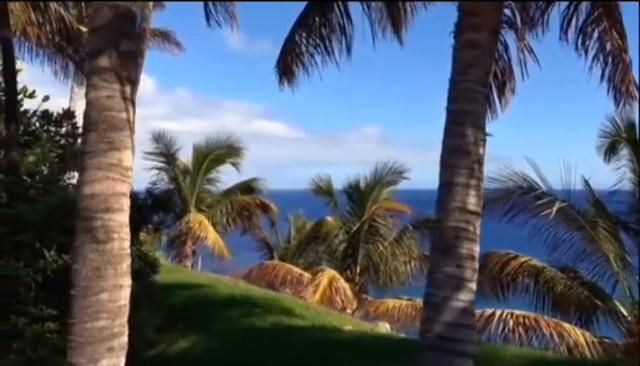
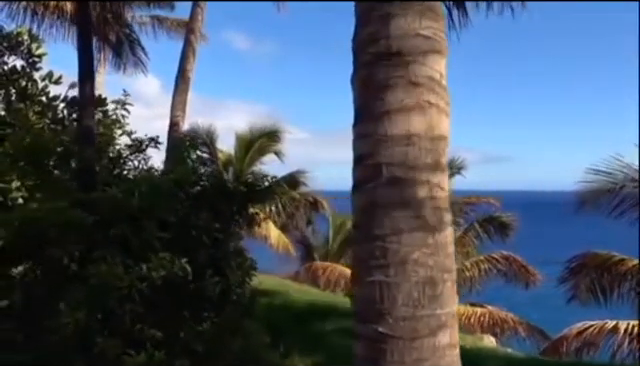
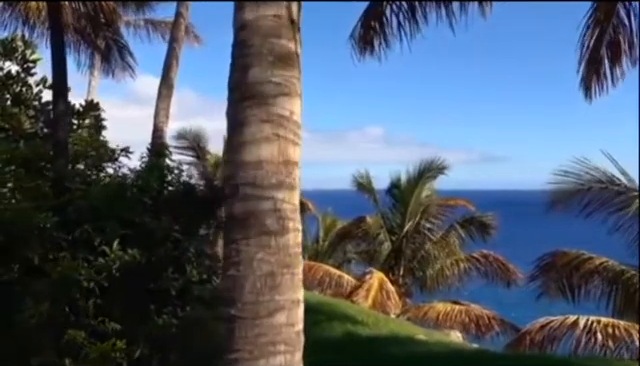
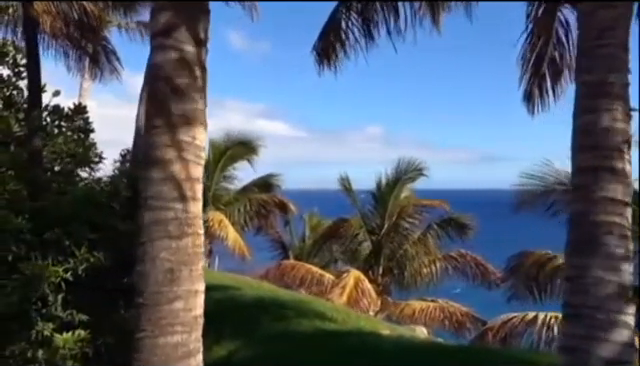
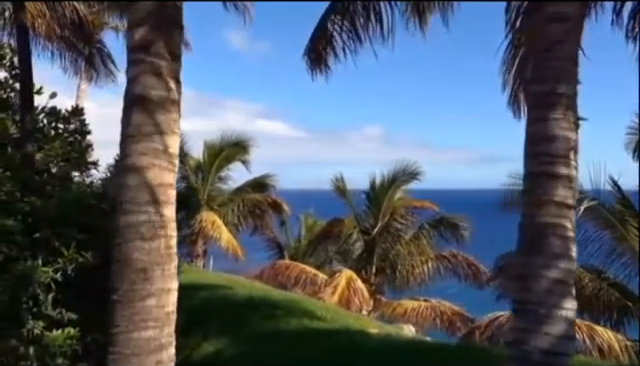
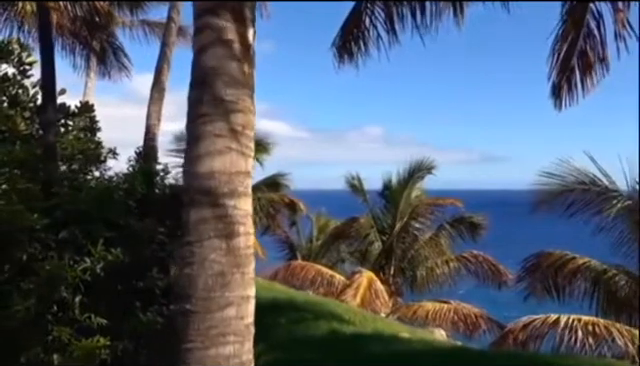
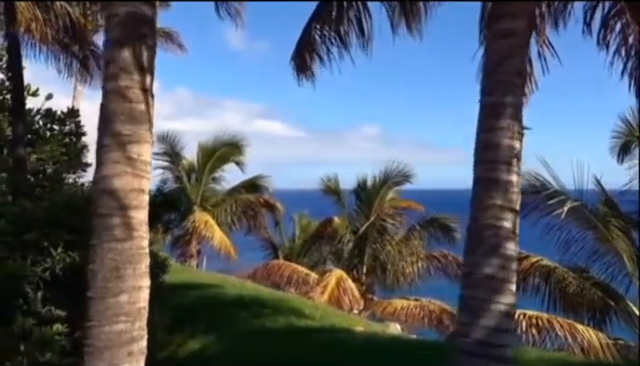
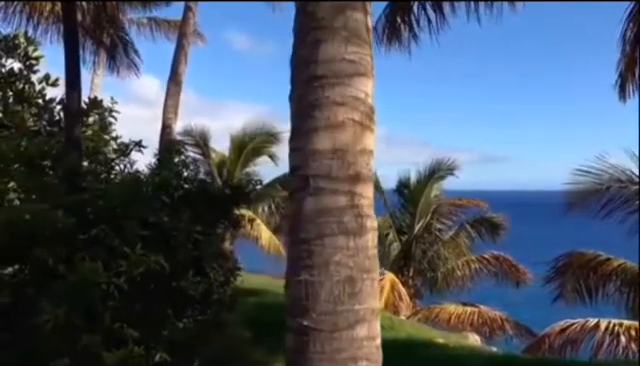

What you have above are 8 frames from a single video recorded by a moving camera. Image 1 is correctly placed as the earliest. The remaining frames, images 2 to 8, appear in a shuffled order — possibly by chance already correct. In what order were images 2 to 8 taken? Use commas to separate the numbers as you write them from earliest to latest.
7, 5, 4, 6, 3, 8, 2
